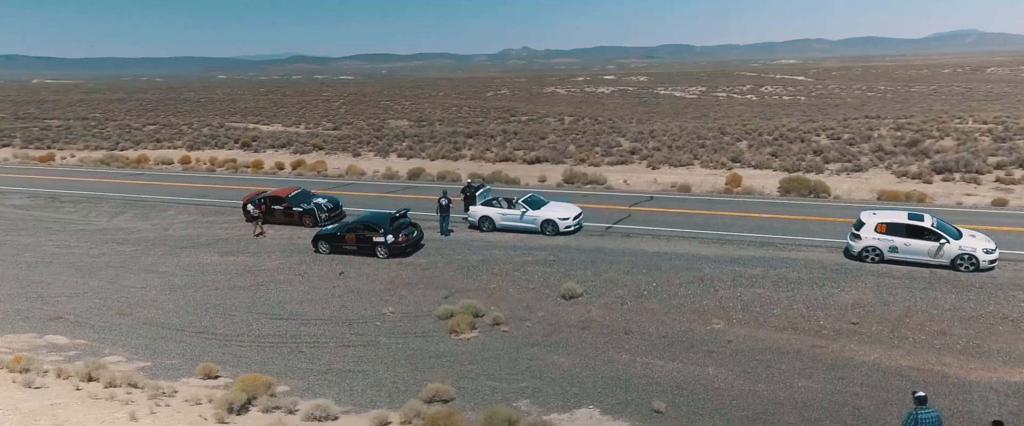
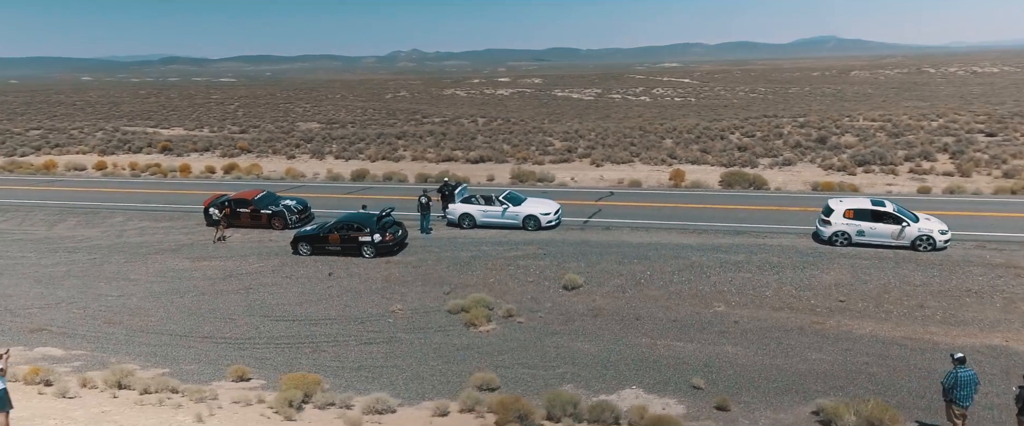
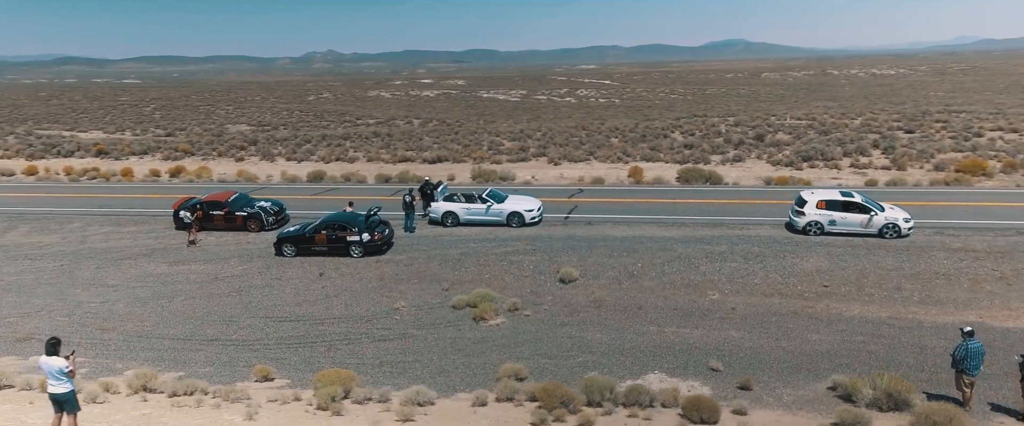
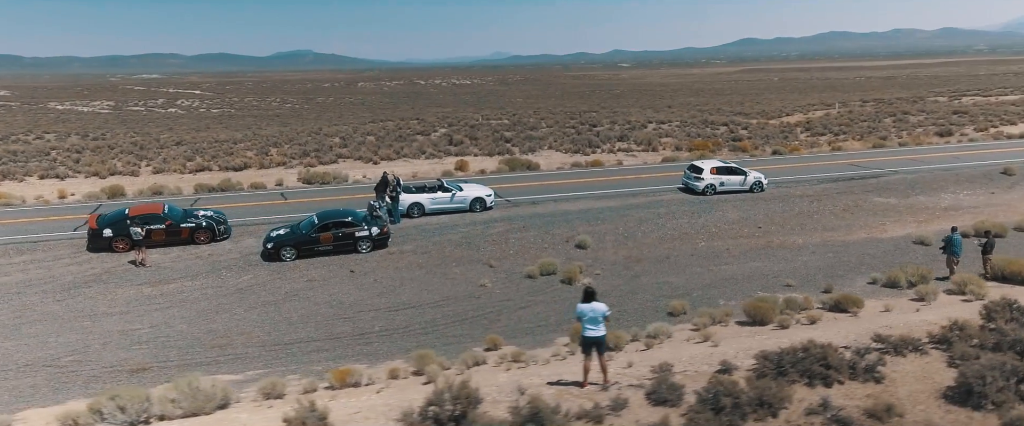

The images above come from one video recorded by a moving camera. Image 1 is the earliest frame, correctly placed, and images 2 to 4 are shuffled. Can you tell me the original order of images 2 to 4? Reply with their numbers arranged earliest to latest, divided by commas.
2, 3, 4
